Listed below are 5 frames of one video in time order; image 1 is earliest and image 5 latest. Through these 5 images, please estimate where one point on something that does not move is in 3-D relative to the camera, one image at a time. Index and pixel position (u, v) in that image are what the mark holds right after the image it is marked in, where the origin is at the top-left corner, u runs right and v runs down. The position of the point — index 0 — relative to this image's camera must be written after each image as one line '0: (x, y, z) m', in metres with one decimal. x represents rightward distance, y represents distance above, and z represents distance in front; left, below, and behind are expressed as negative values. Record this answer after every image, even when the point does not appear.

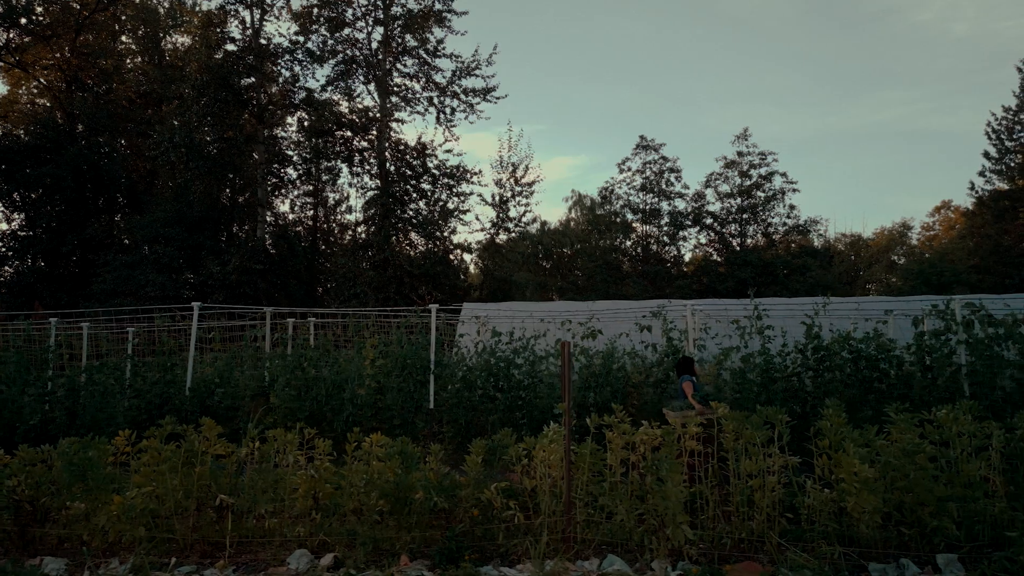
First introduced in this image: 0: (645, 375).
0: (+1.6, -1.0, +8.5) m
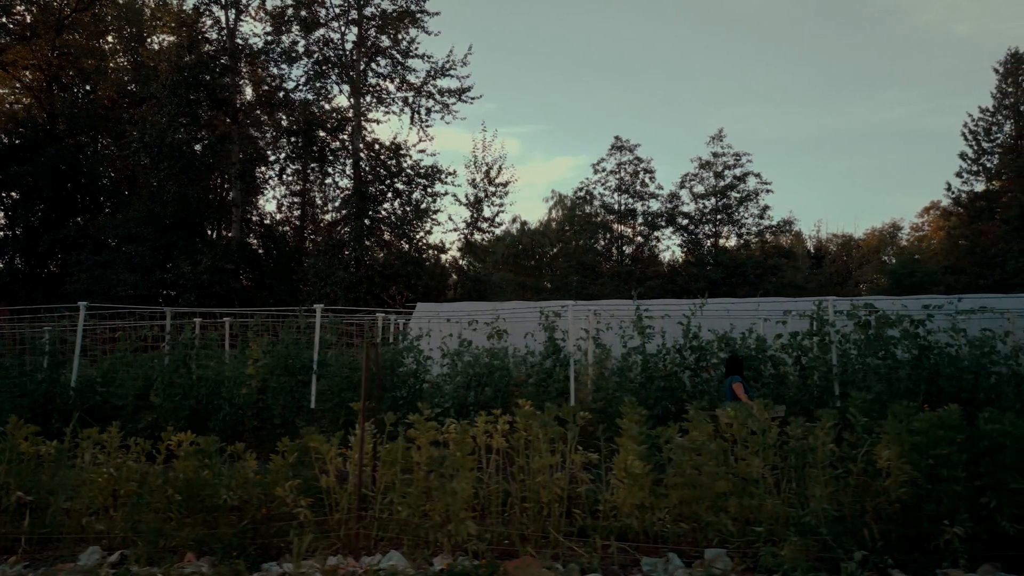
0: (+0.2, -1.1, +8.6) m
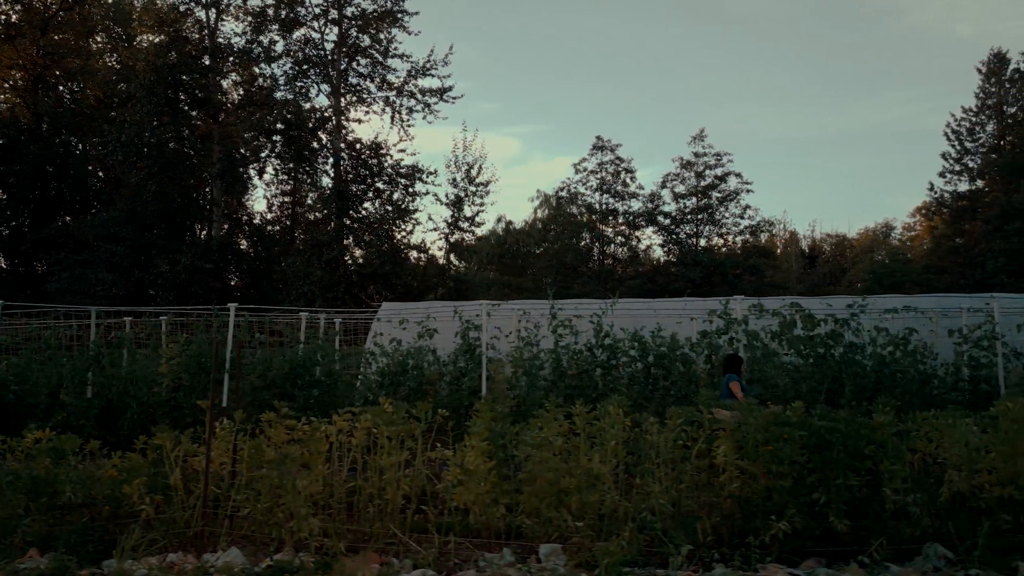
0: (-0.9, -1.0, +8.7) m
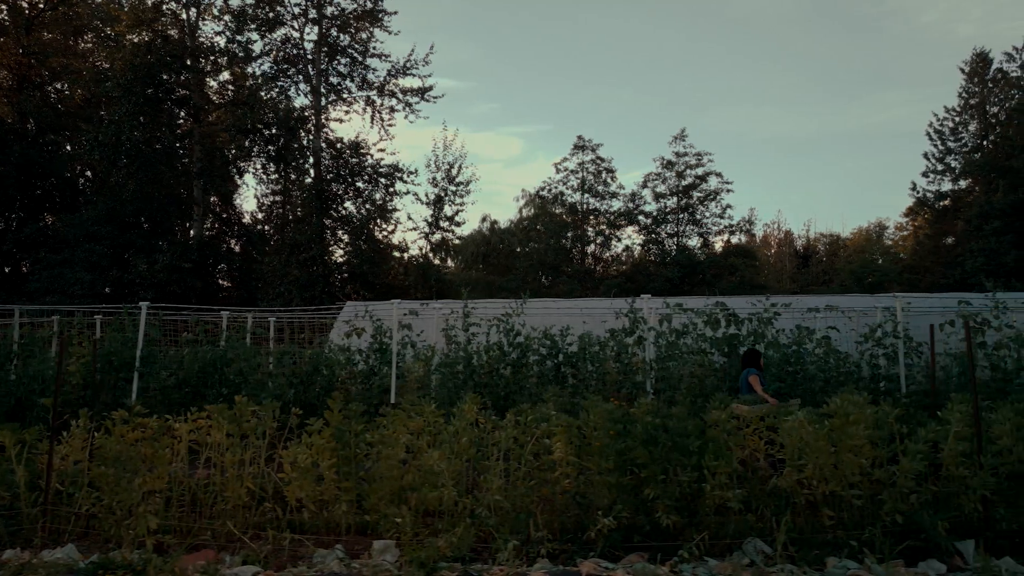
0: (-1.9, -1.0, +8.7) m
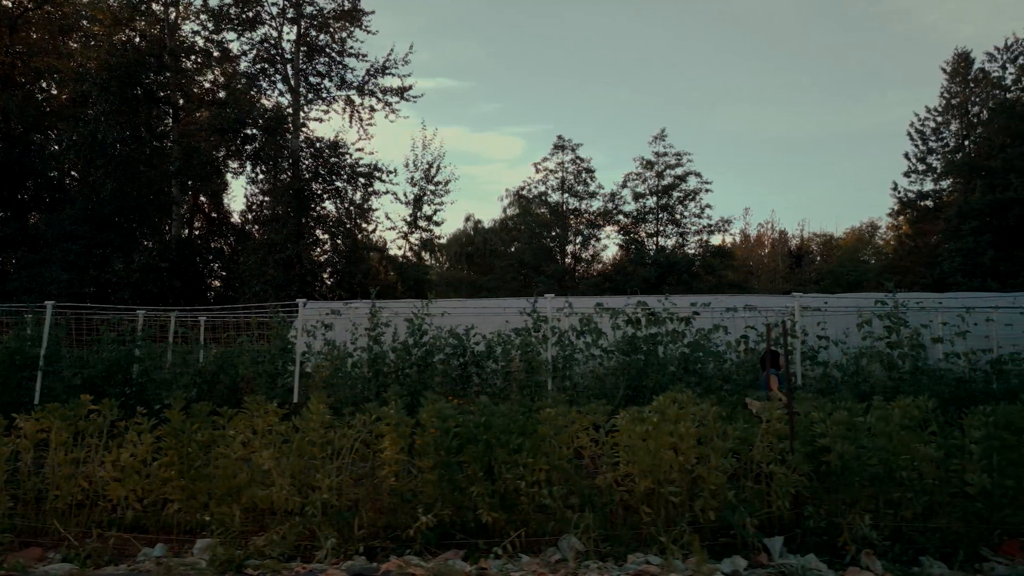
0: (-3.1, -1.0, +8.7) m
